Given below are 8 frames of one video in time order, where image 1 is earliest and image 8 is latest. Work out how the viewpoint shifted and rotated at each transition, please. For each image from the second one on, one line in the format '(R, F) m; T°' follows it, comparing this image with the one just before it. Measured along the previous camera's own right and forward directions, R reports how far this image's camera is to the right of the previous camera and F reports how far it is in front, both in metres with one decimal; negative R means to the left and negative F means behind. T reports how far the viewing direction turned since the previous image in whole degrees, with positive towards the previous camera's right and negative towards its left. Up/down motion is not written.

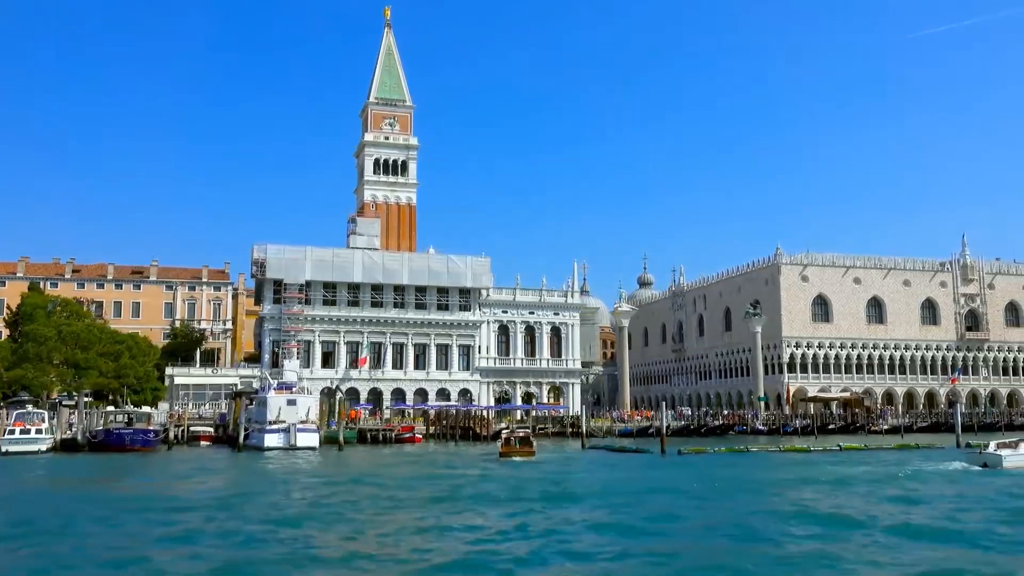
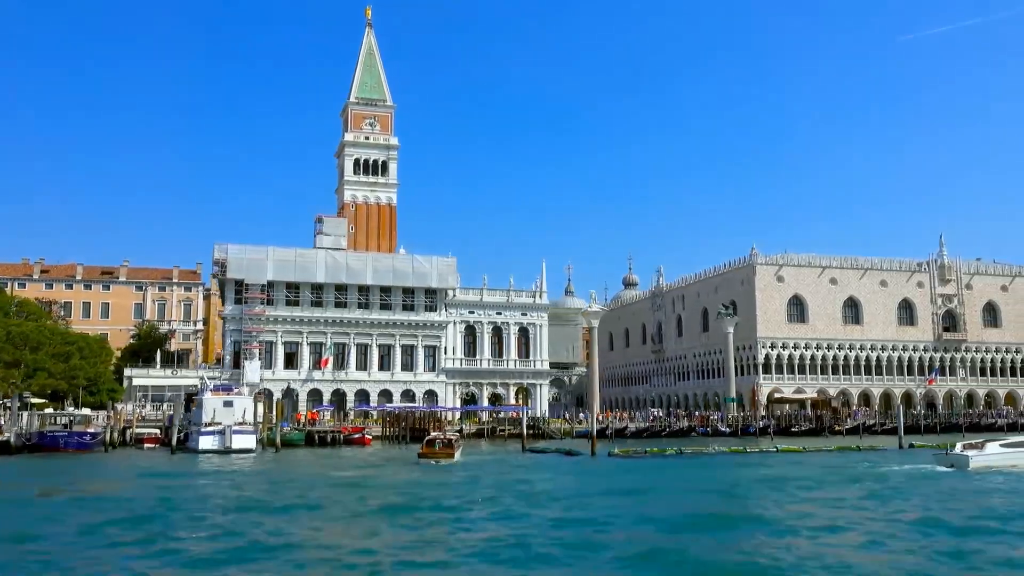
(+1.8, +0.5) m; 0°
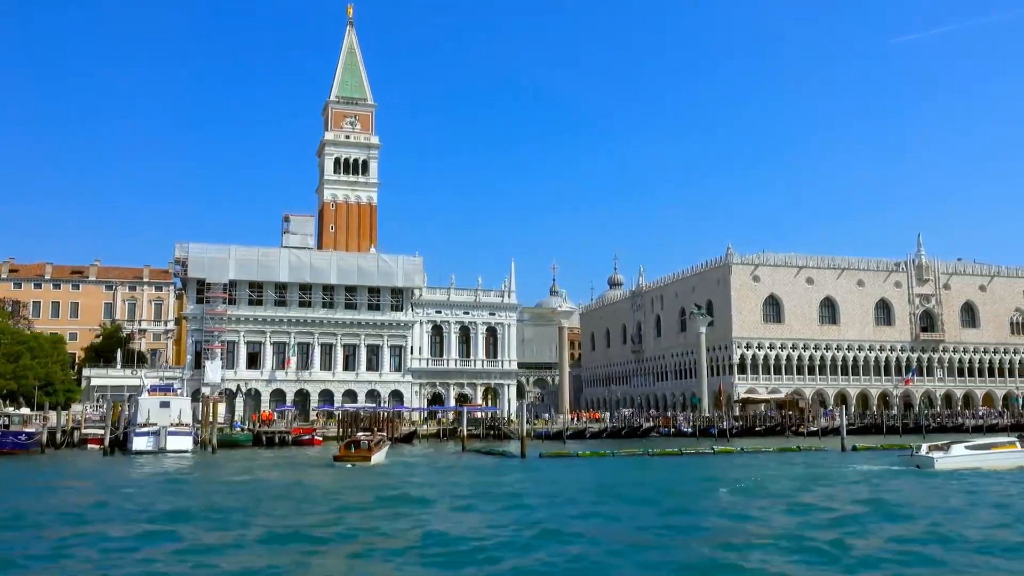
(+1.8, +0.5) m; 0°
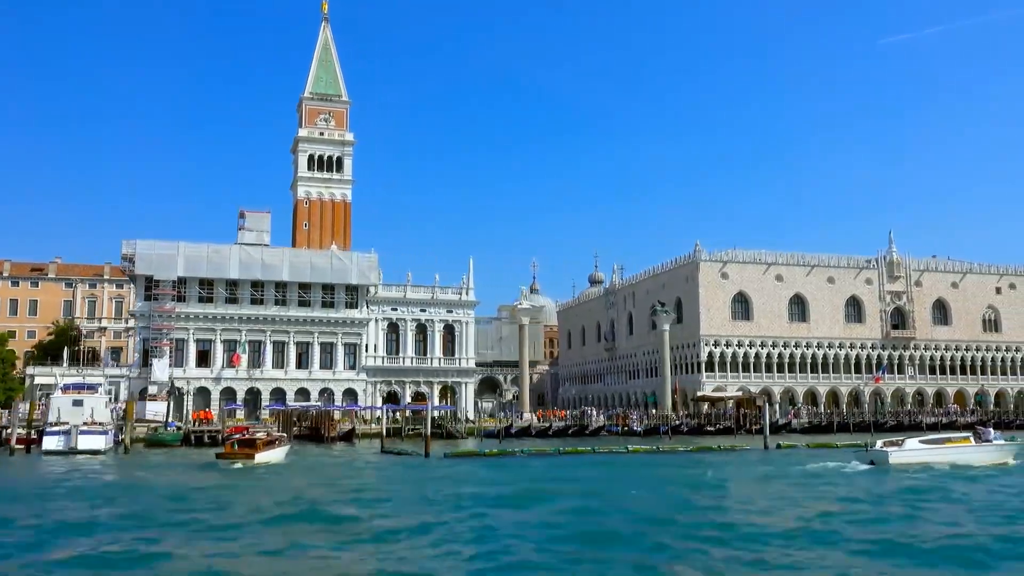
(+2.4, +0.7) m; 0°
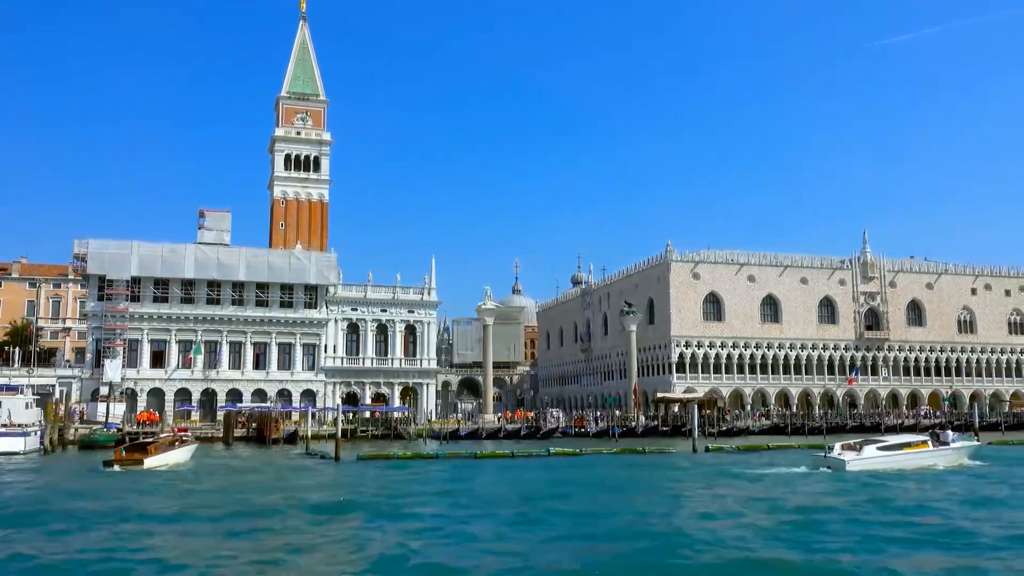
(+2.1, +0.6) m; 0°
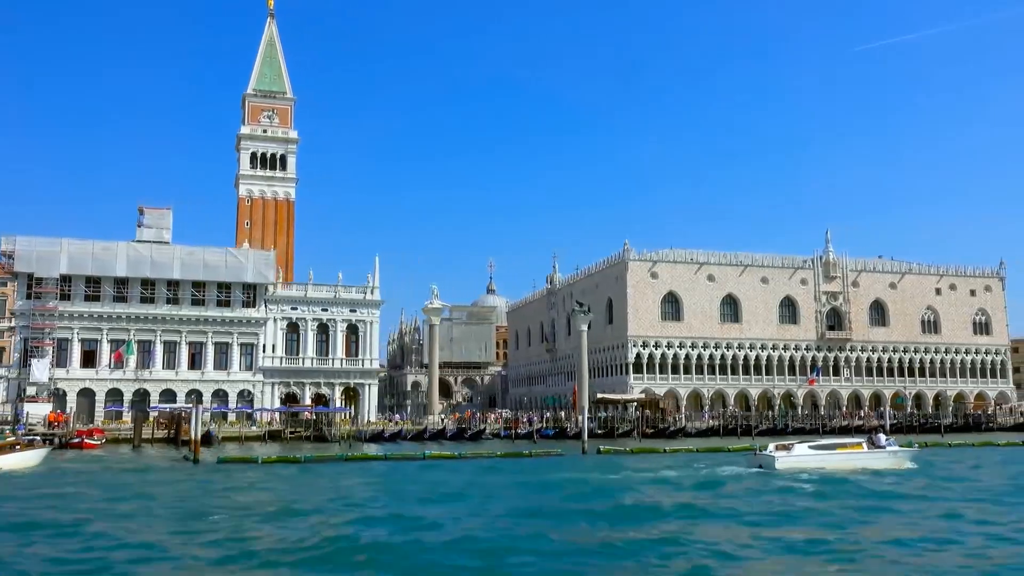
(+3.1, +0.9) m; 0°
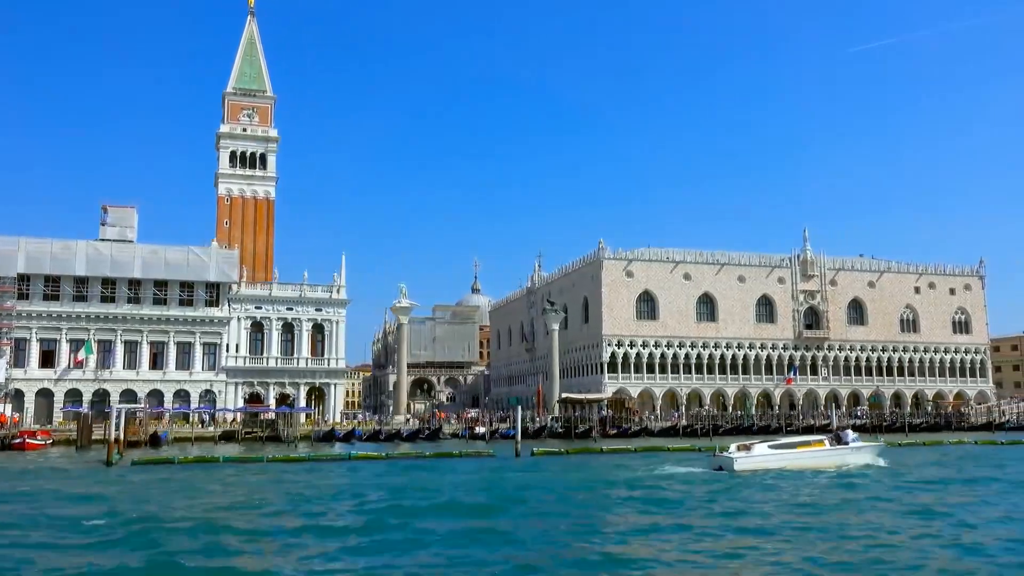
(+1.8, +0.5) m; 0°
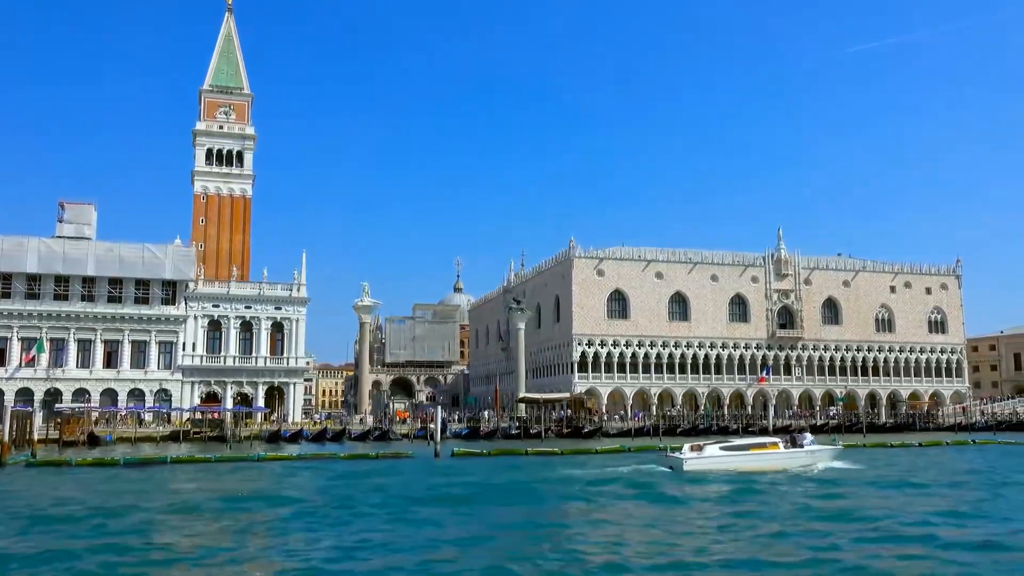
(+2.1, +0.7) m; 0°
